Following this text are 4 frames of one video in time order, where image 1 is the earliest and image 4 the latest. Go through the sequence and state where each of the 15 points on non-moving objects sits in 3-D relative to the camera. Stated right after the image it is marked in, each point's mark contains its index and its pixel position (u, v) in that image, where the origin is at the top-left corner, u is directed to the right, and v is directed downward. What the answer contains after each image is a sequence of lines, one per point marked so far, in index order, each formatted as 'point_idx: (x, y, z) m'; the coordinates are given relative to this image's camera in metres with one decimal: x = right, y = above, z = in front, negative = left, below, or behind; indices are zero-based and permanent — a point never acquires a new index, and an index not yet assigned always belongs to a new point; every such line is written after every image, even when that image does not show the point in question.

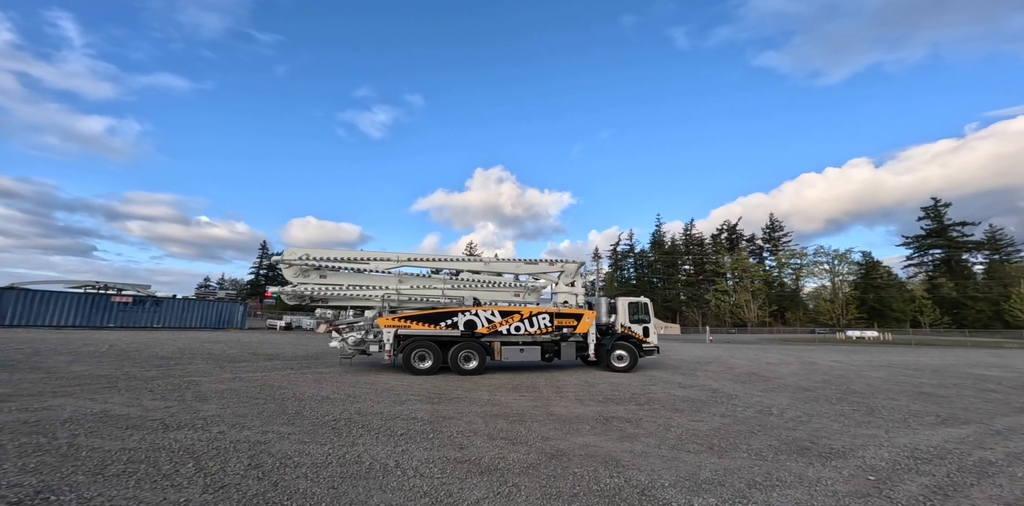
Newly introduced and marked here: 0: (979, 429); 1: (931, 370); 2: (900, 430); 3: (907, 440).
0: (+7.3, -2.6, +6.4) m
1: (+17.1, -4.8, +16.7) m
2: (+6.3, -2.7, +6.5) m
3: (+5.6, -2.5, +5.7) m
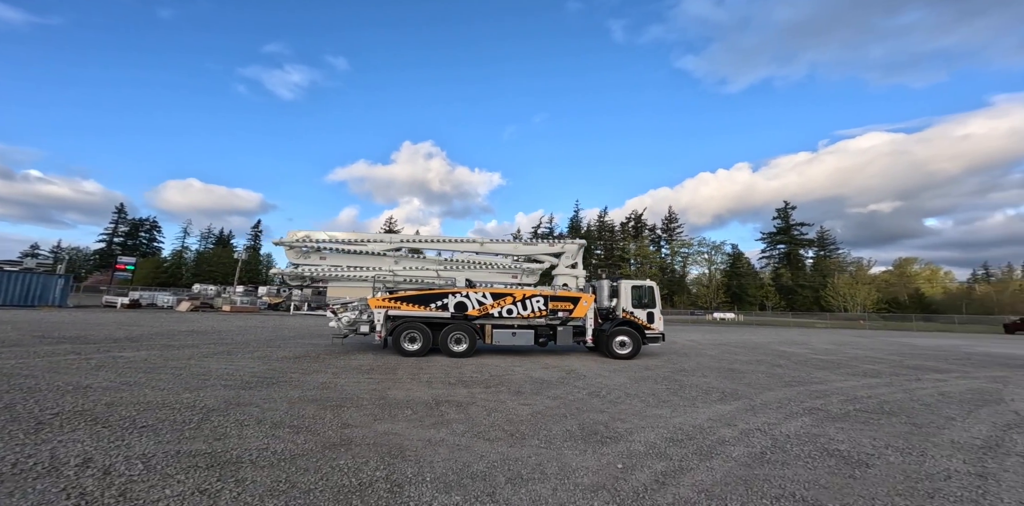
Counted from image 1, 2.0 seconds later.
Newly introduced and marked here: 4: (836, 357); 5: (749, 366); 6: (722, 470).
0: (+4.0, -2.6, +7.2) m
1: (+11.3, -4.5, +19.4) m
2: (+3.0, -2.5, +7.1) m
3: (+2.5, -2.4, +6.2) m
4: (+12.0, -3.8, +15.1) m
5: (+7.4, -3.5, +12.6) m
6: (+2.1, -2.1, +4.0) m
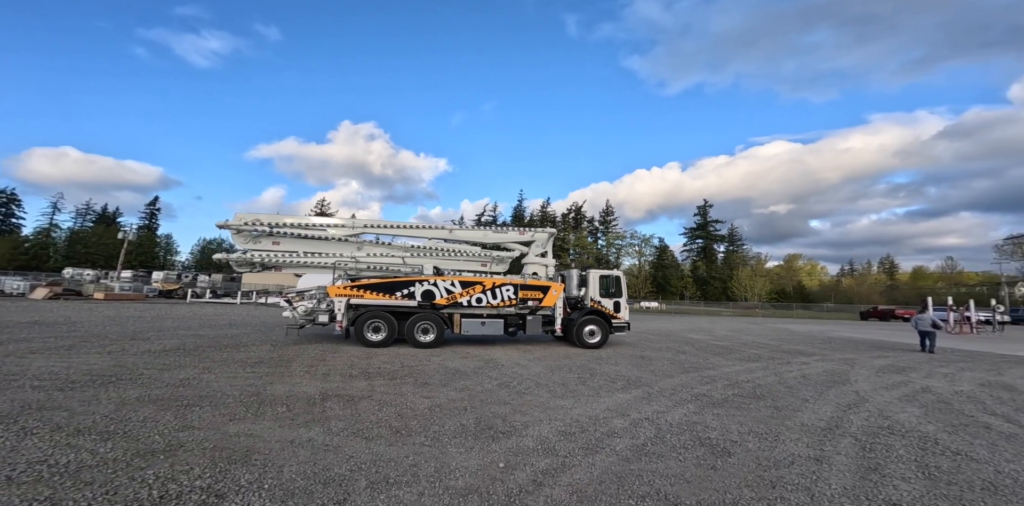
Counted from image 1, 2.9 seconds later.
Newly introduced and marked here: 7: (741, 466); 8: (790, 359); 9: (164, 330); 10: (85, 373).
0: (+2.3, -2.5, +7.4) m
1: (+7.4, -4.2, +20.8) m
2: (+1.3, -2.4, +7.2) m
3: (+0.9, -2.3, +6.2) m
4: (+8.8, -3.6, +16.6) m
5: (+4.7, -3.3, +13.4) m
6: (+0.9, -2.0, +4.0) m
7: (+2.1, -2.0, +3.8) m
8: (+7.7, -3.0, +11.5) m
9: (-11.7, -2.6, +13.9) m
10: (-7.5, -2.2, +7.4) m
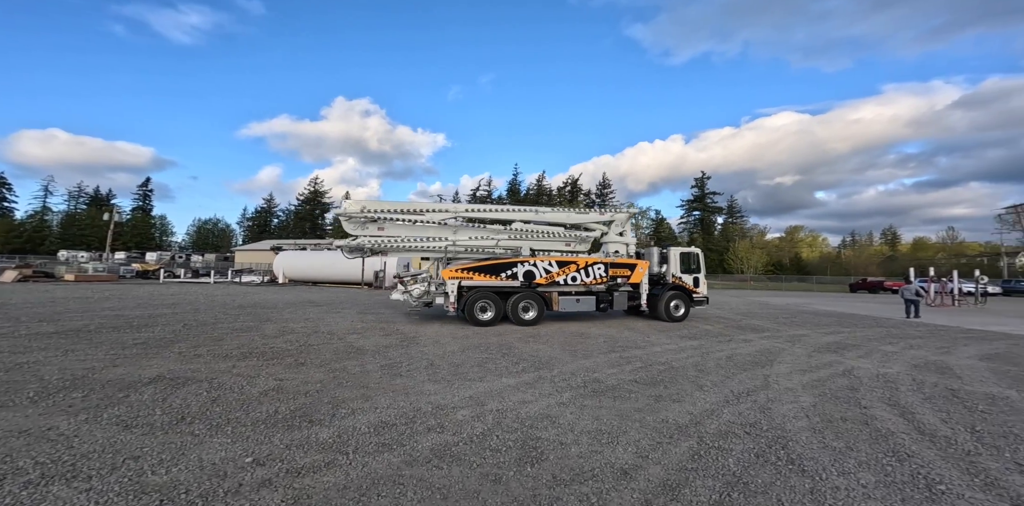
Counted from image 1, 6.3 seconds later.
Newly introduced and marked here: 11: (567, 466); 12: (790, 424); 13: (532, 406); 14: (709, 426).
0: (+0.4, -2.0, +6.8) m
1: (+5.6, -2.9, +20.2) m
2: (-0.6, -2.0, +6.6) m
3: (-1.0, -1.9, +5.6) m
4: (+6.9, -2.6, +16.0) m
5: (+2.8, -2.4, +12.8) m
6: (-1.1, -1.8, +3.3) m
7: (+0.2, -1.7, +3.1) m
8: (+5.9, -2.2, +10.8) m
9: (-13.6, -1.9, +13.4) m
10: (-9.4, -1.8, +6.8) m
11: (+0.4, -1.7, +3.3) m
12: (+2.7, -1.7, +4.0) m
13: (+0.3, -1.9, +5.0) m
14: (+2.0, -1.7, +4.1) m
